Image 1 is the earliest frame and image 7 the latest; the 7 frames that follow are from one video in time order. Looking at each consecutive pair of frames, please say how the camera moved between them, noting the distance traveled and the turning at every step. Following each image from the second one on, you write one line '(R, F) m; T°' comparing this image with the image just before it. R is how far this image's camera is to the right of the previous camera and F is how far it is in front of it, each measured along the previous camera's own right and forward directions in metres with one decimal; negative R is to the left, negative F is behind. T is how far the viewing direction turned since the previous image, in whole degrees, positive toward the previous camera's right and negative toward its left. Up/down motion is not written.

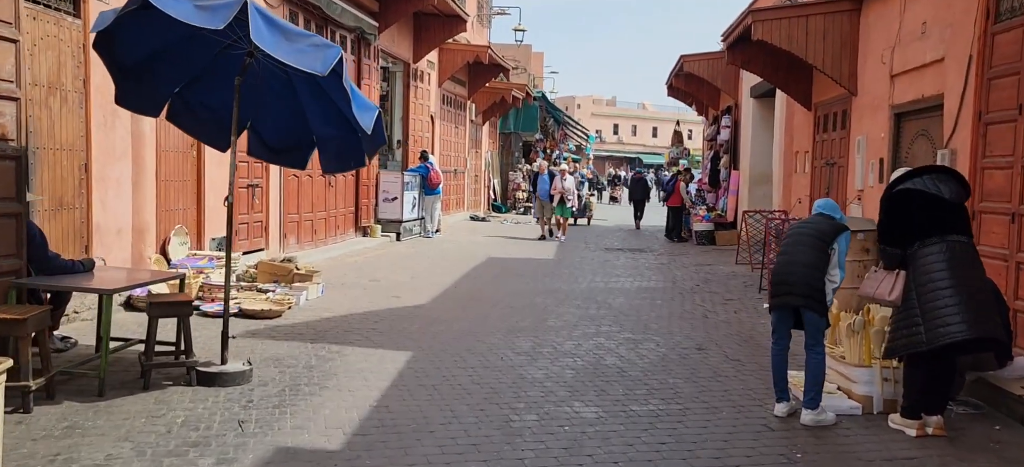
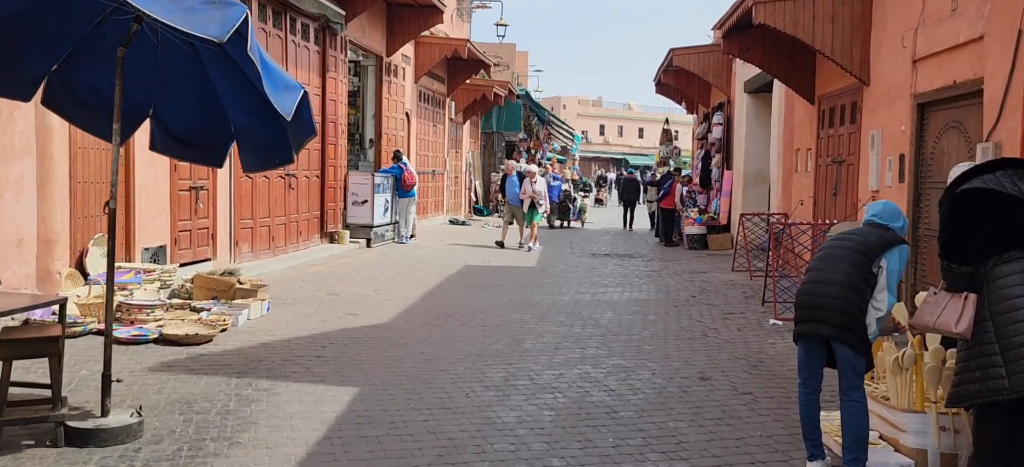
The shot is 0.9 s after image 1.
(+0.1, +1.3) m; +1°
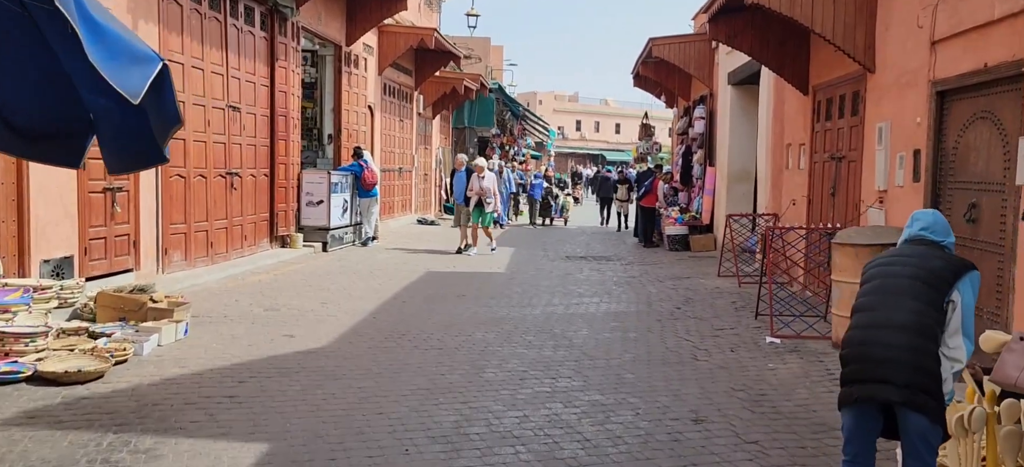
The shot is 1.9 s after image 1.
(+0.1, +1.3) m; +1°
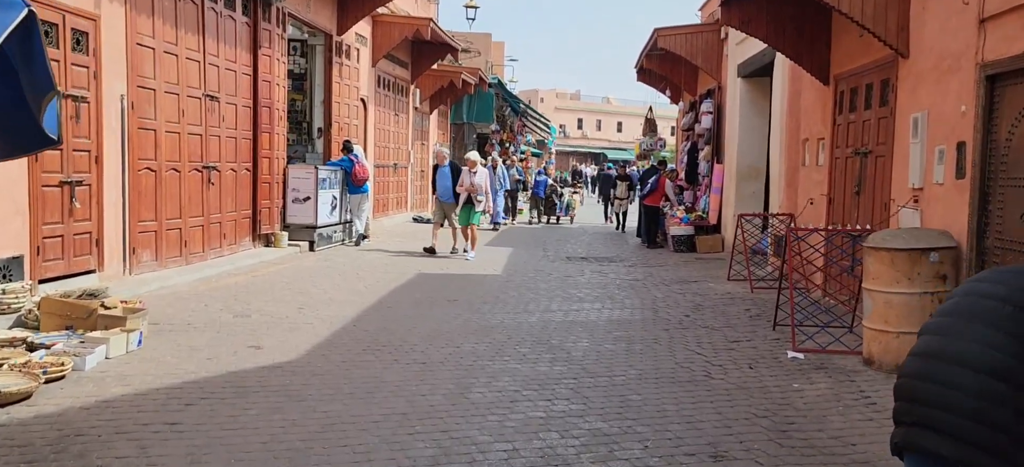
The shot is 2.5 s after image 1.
(+0.1, +0.9) m; 0°
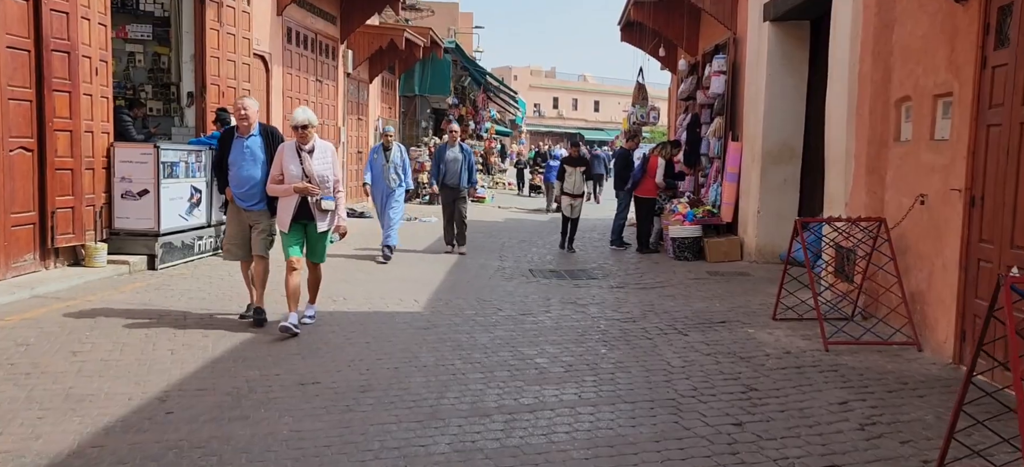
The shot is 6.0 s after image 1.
(+0.4, +5.0) m; +1°
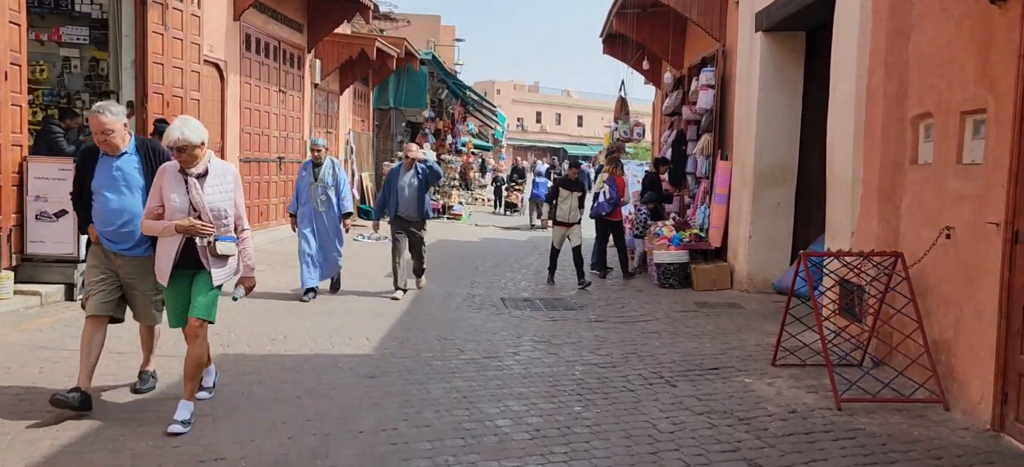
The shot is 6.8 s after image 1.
(+0.1, +1.2) m; +1°
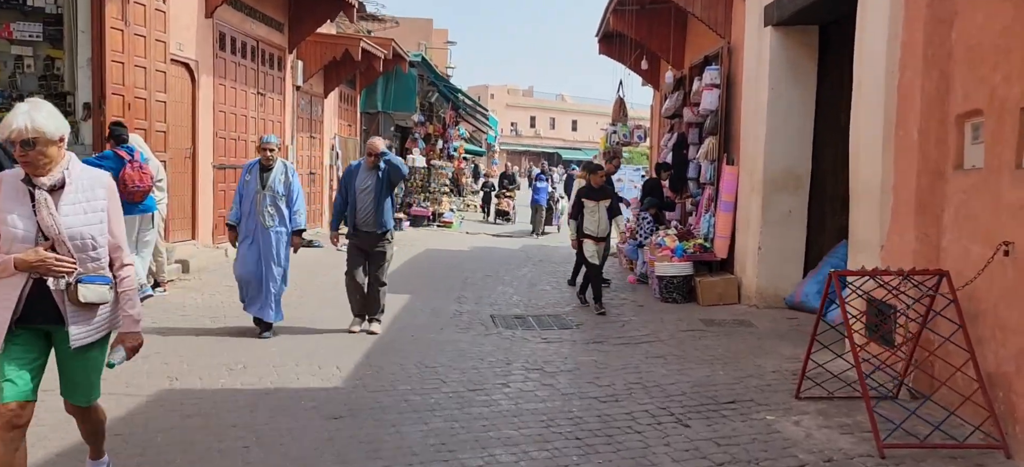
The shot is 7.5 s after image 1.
(0.0, +1.0) m; 0°
